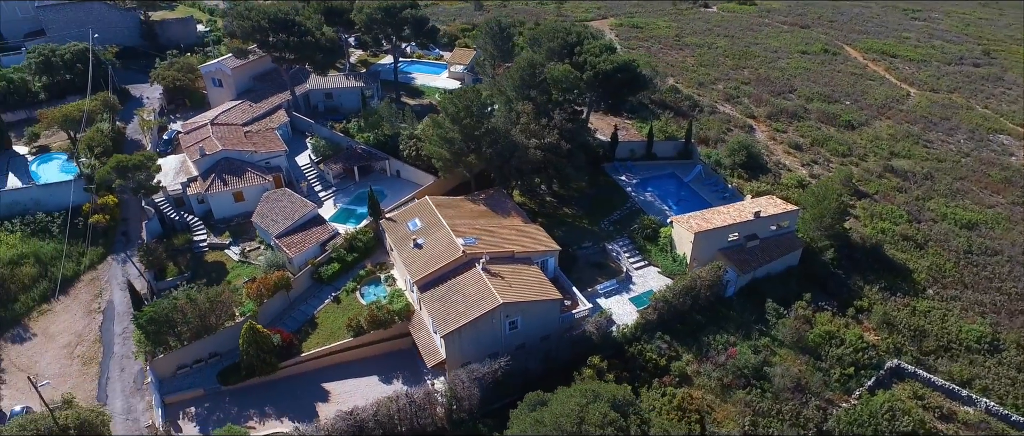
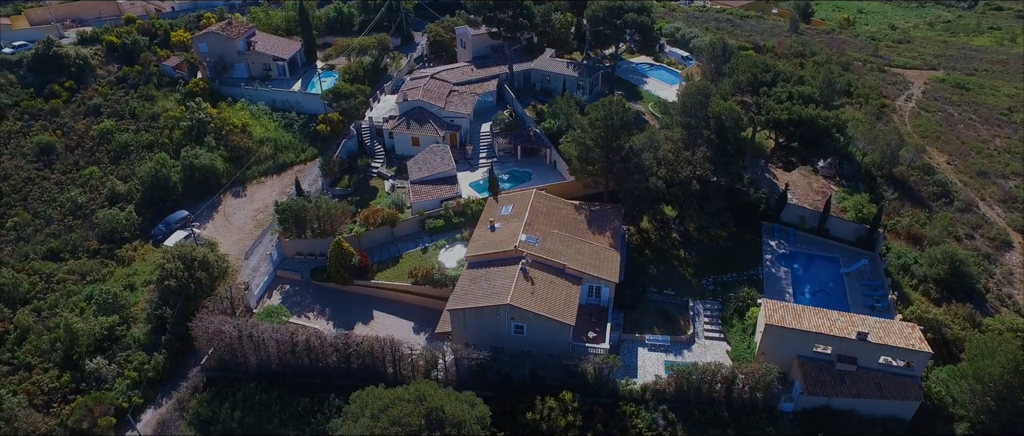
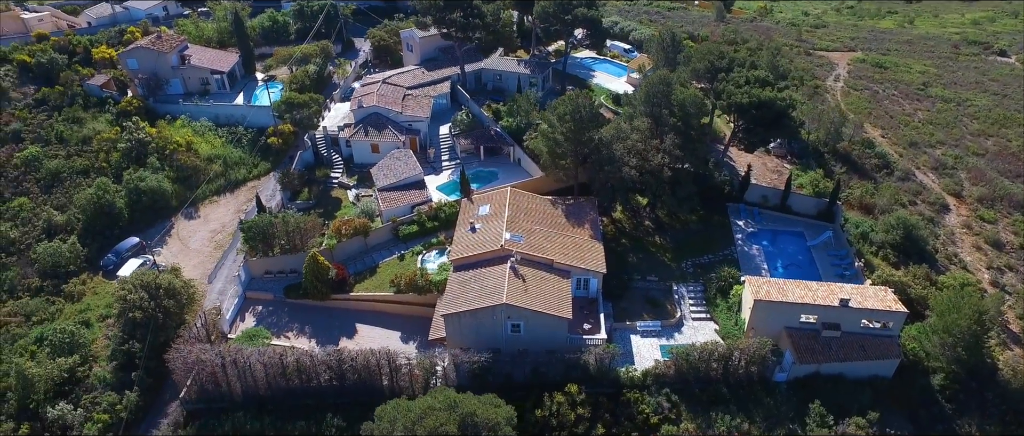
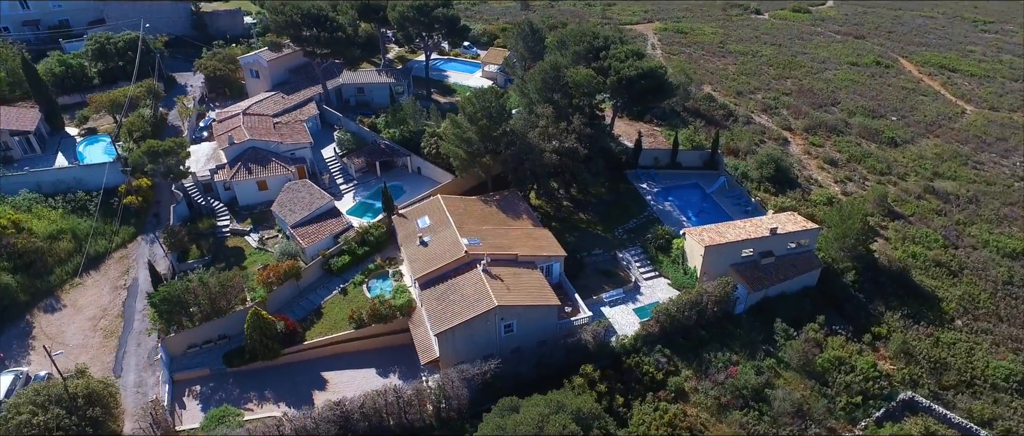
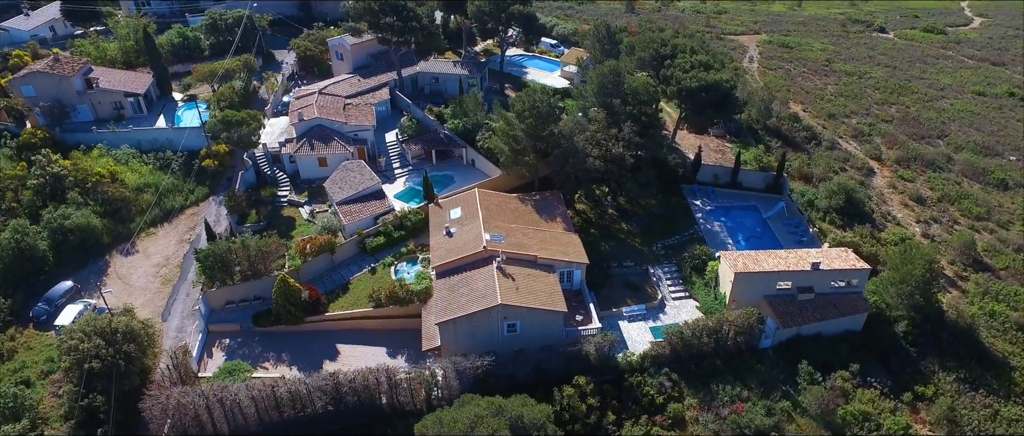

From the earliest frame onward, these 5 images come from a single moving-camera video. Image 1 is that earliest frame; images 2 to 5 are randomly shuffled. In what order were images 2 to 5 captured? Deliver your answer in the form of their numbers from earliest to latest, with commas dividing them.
4, 5, 3, 2
